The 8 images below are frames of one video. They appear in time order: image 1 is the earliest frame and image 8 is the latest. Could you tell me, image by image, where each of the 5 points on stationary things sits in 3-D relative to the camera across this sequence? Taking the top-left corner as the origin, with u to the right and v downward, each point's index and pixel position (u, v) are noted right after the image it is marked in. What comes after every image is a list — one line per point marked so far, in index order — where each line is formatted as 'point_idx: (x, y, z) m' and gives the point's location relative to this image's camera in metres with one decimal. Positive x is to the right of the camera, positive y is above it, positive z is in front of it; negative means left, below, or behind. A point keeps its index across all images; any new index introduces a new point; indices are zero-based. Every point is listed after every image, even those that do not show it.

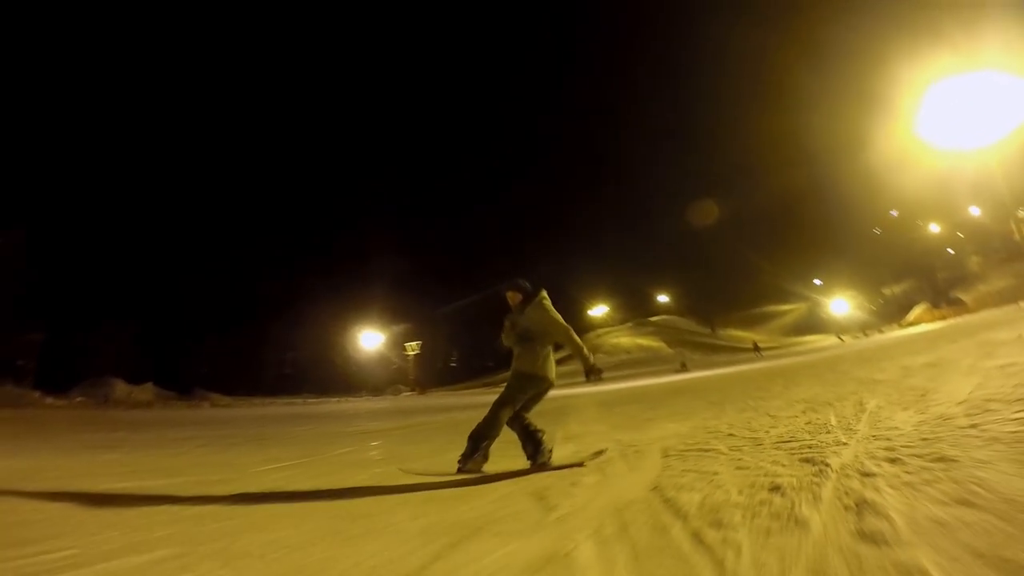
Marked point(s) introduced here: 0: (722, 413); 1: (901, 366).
0: (+2.3, -1.3, +7.4) m
1: (+4.6, -0.9, +7.9) m
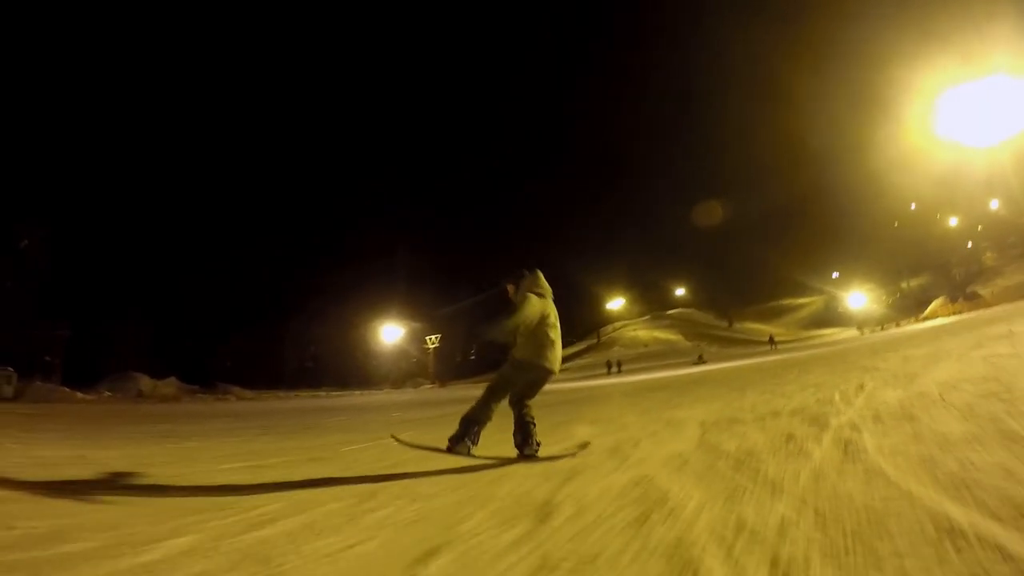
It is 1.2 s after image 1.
0: (+2.9, -1.3, +8.4) m
1: (+5.2, -0.9, +8.9) m
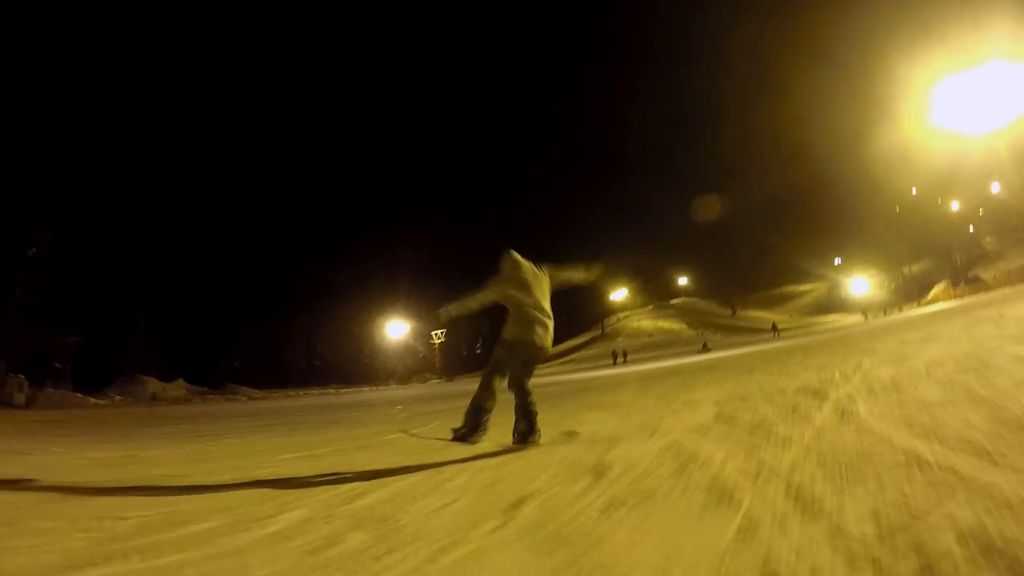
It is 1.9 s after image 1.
0: (+3.2, -1.2, +9.1) m
1: (+5.6, -0.7, +9.5) m
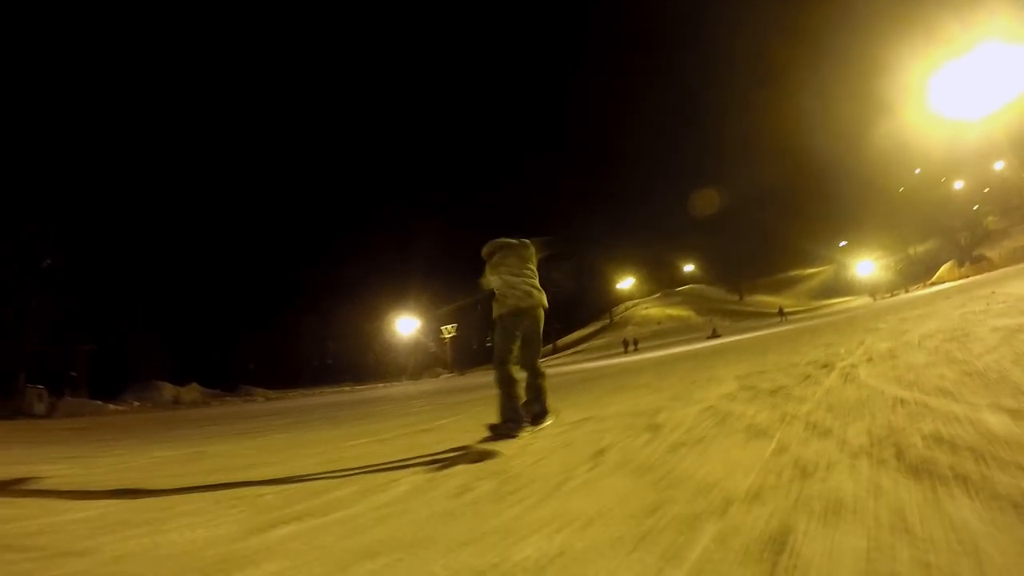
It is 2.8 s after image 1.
0: (+3.7, -1.0, +9.9) m
1: (+6.0, -0.4, +10.3) m
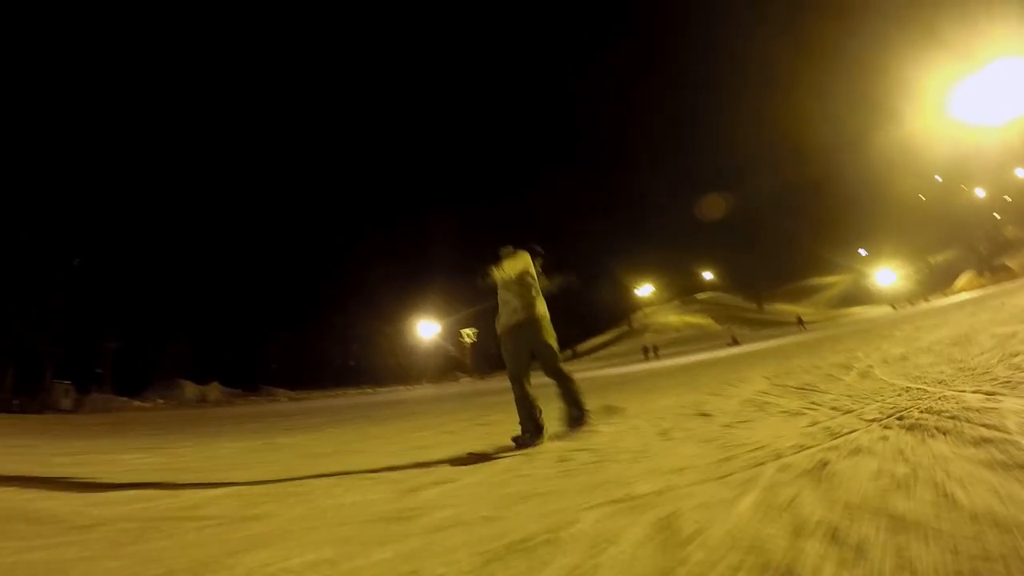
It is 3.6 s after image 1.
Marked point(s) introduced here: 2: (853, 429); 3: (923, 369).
0: (+4.4, -1.2, +10.8) m
1: (+6.8, -0.6, +11.2) m
2: (+1.9, -0.8, +3.7) m
3: (+3.2, -0.7, +5.4) m
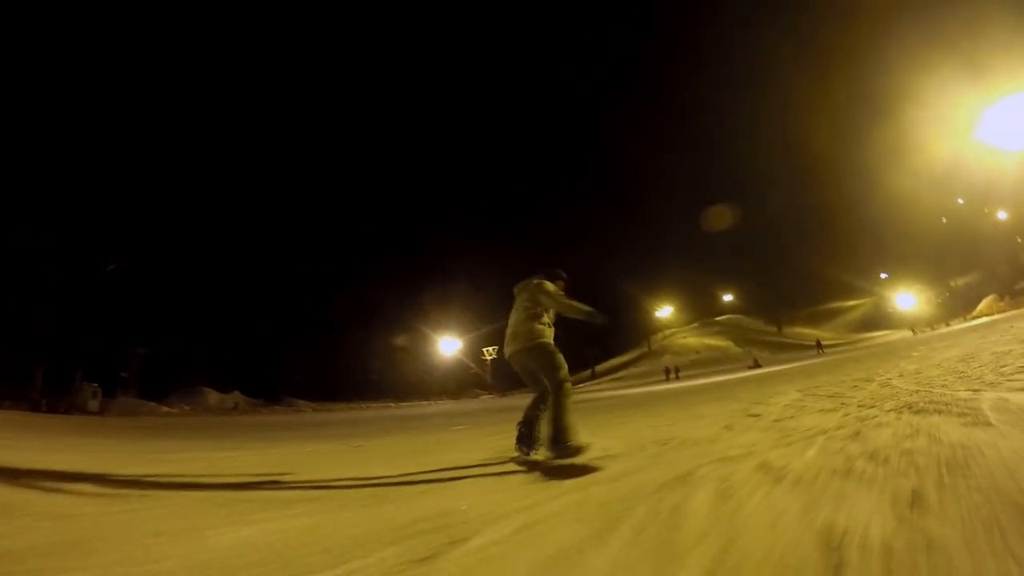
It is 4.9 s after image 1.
0: (+5.4, -1.6, +12.0) m
1: (+7.7, -1.1, +12.3) m
2: (+2.6, -1.0, +5.0) m
3: (+4.1, -0.9, +6.6) m
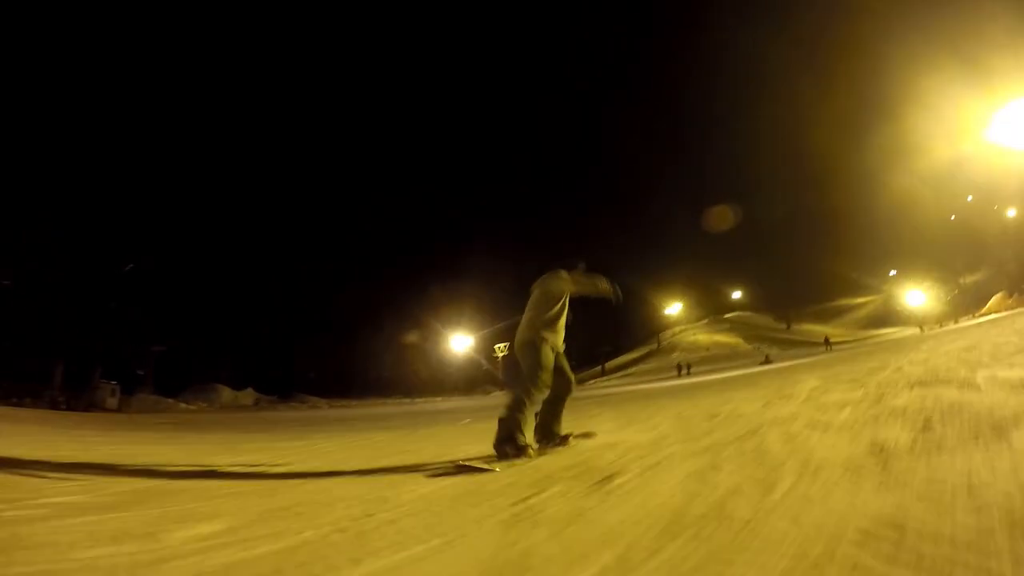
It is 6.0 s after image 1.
0: (+6.1, -1.6, +13.0) m
1: (+8.5, -1.0, +13.3) m
2: (+3.3, -1.0, +6.0) m
3: (+4.8, -0.9, +7.6) m
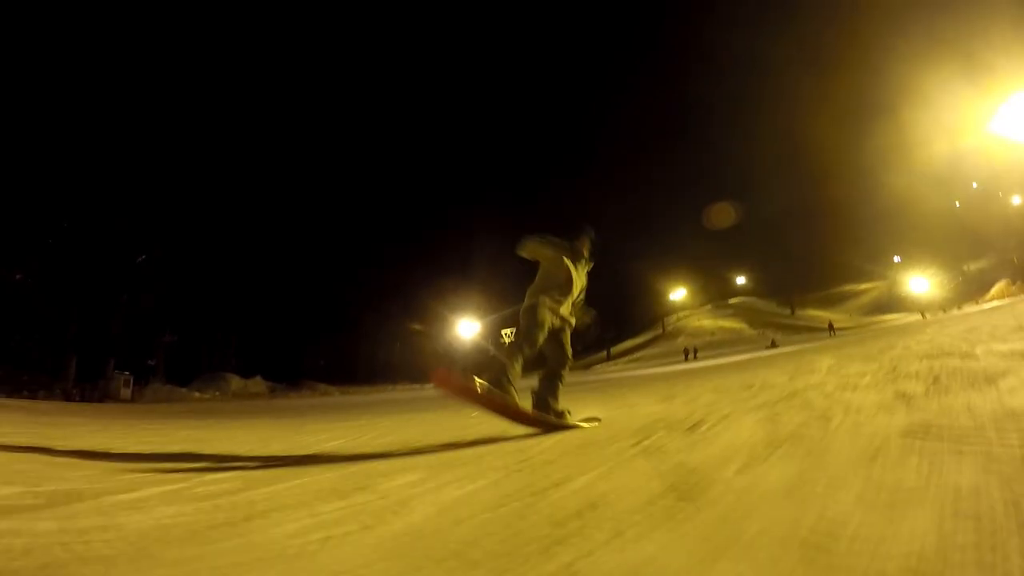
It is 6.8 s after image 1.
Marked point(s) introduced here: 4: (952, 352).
0: (+6.8, -1.3, +13.9) m
1: (+9.1, -0.8, +14.2) m
2: (+4.0, -0.9, +6.9) m
3: (+5.4, -0.7, +8.5) m
4: (+5.4, -0.8, +8.6) m
